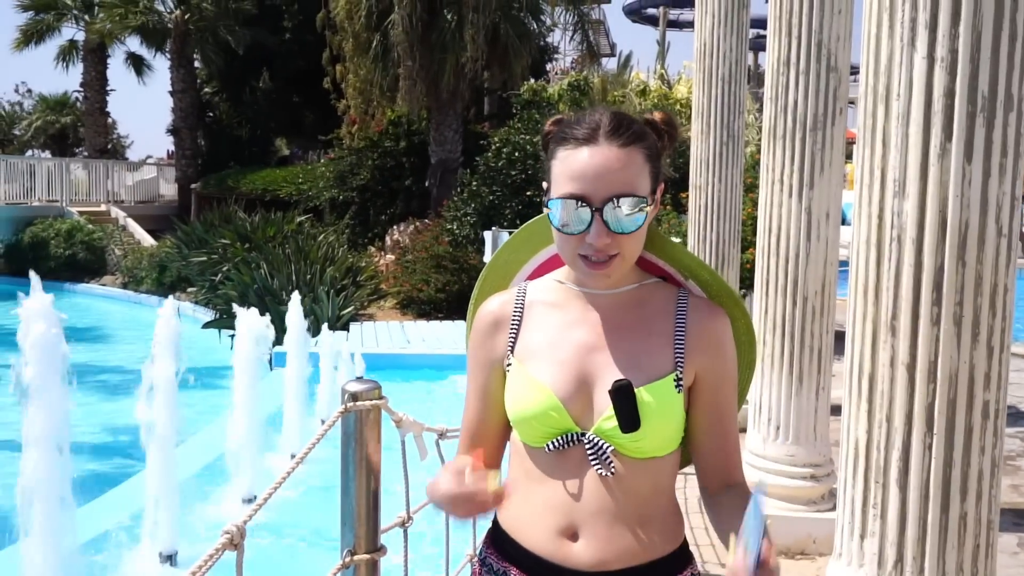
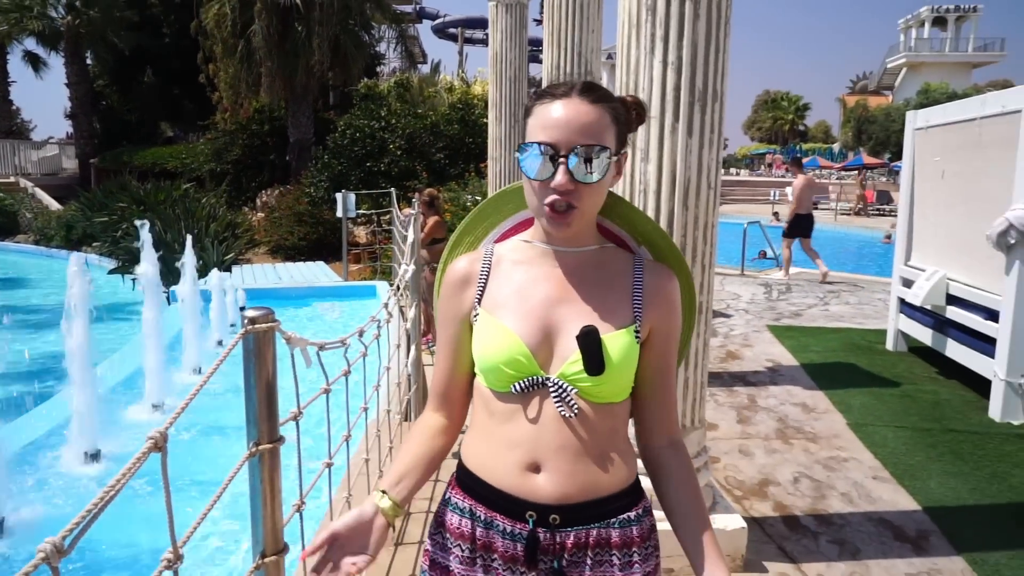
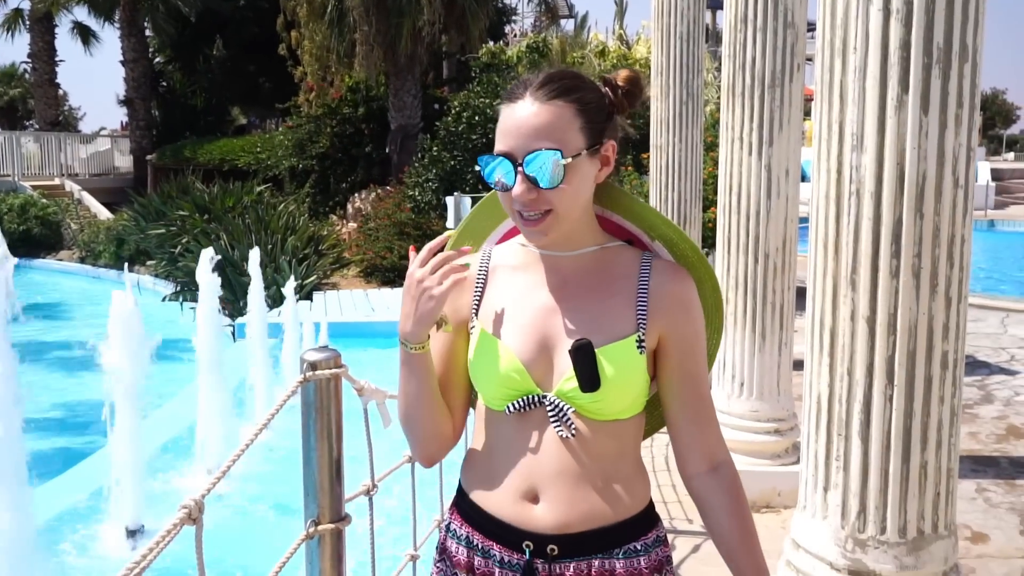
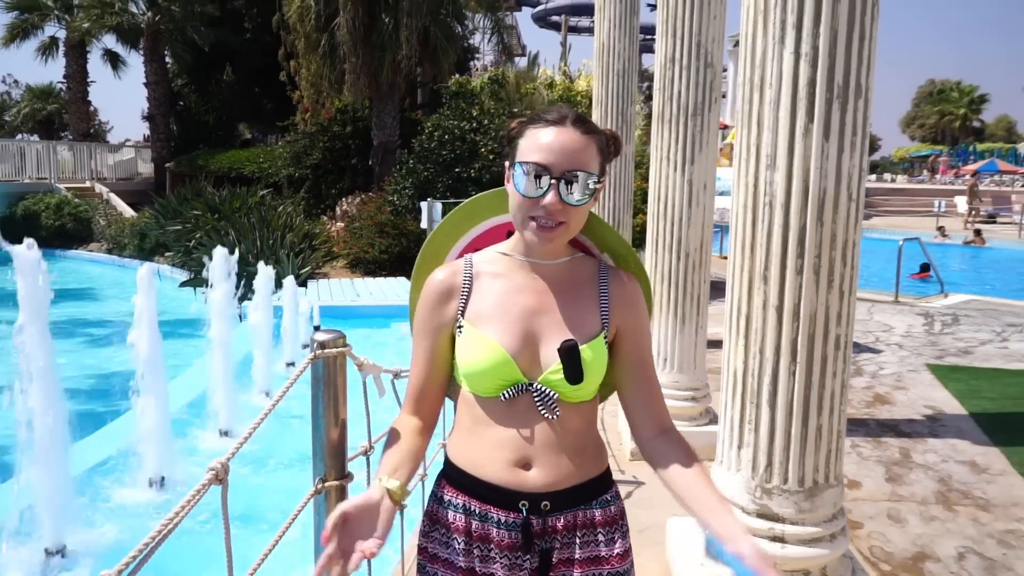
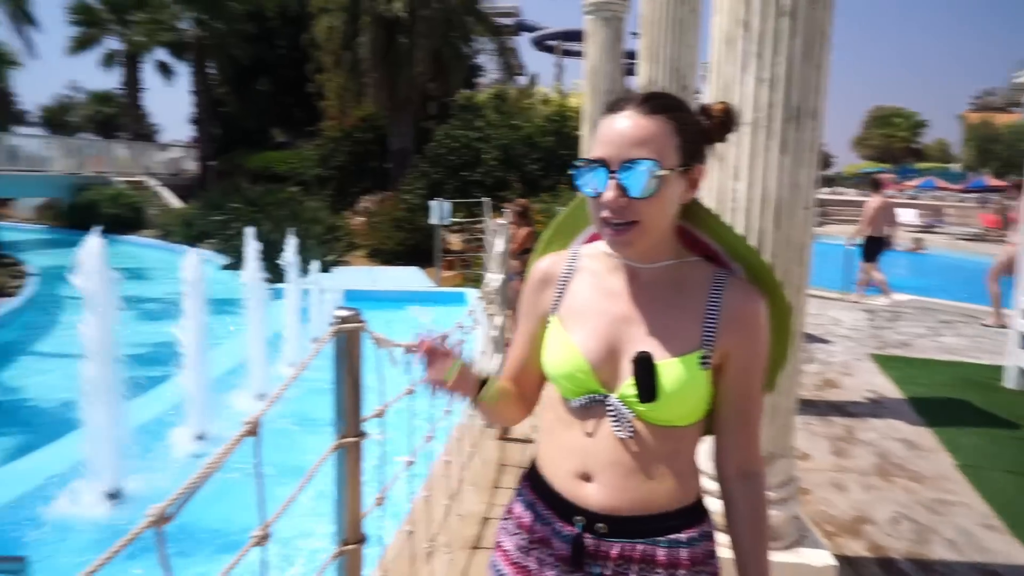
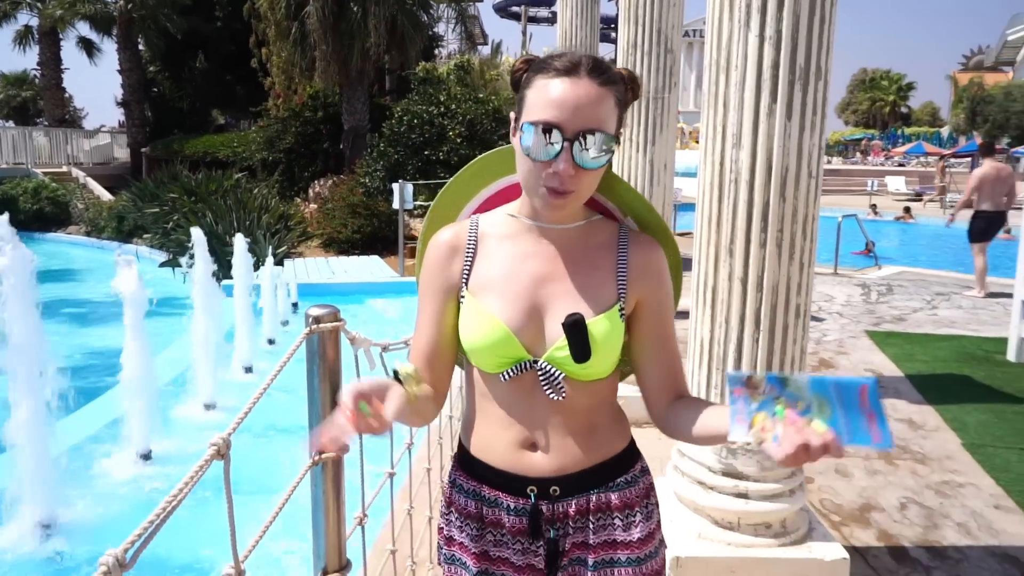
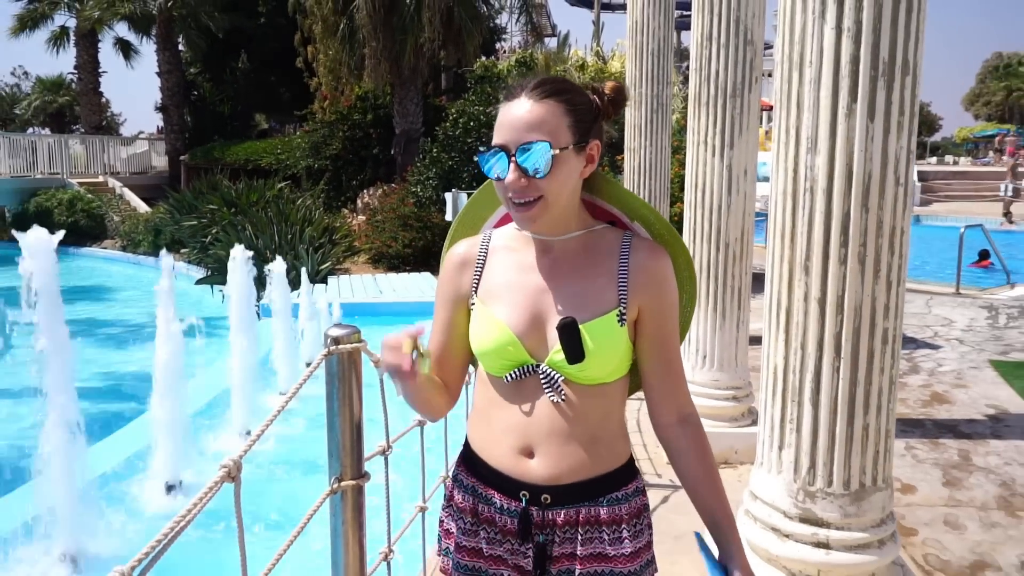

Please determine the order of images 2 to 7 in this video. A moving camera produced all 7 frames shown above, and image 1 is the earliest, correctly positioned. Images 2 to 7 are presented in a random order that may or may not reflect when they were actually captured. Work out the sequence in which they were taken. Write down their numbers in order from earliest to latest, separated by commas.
3, 7, 4, 6, 2, 5
